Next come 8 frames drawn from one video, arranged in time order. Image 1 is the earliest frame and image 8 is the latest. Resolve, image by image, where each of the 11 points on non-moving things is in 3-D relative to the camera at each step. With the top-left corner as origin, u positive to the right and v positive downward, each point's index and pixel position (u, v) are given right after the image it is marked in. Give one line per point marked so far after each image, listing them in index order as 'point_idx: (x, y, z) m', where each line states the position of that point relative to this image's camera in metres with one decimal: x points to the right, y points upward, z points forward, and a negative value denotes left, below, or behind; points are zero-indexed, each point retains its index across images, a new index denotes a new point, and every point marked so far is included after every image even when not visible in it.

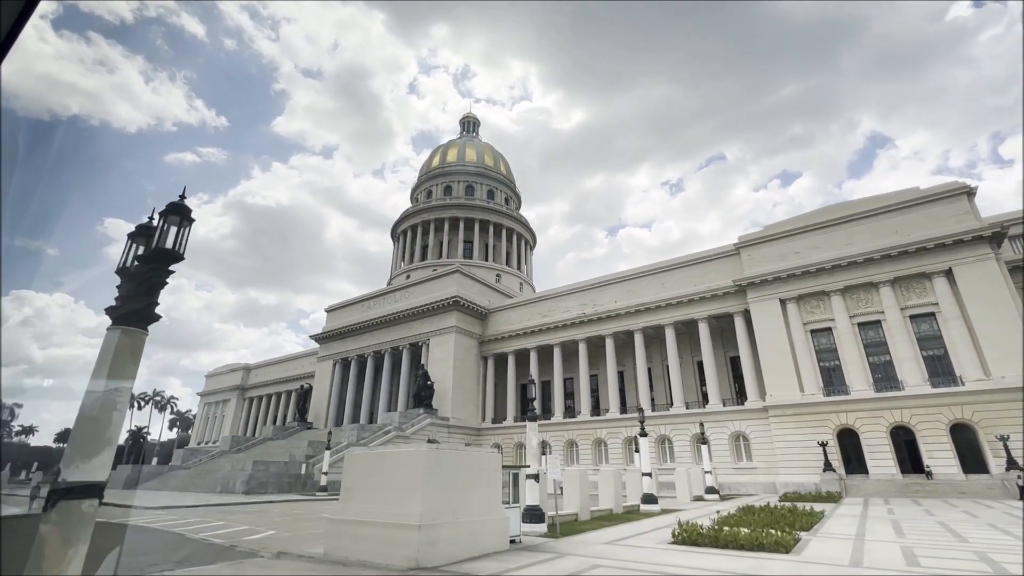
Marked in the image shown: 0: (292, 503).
0: (-7.3, -7.3, +16.7) m
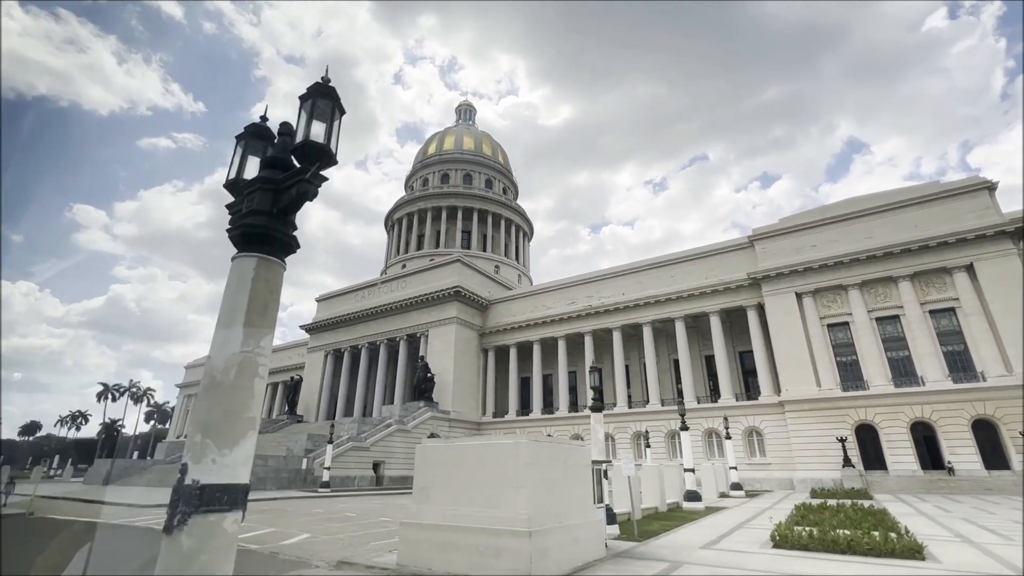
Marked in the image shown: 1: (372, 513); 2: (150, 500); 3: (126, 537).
0: (-6.3, -6.7, +15.3) m
1: (-3.7, -6.0, +13.2) m
2: (-14.1, -8.3, +19.4) m
3: (-7.9, -5.1, +10.2) m
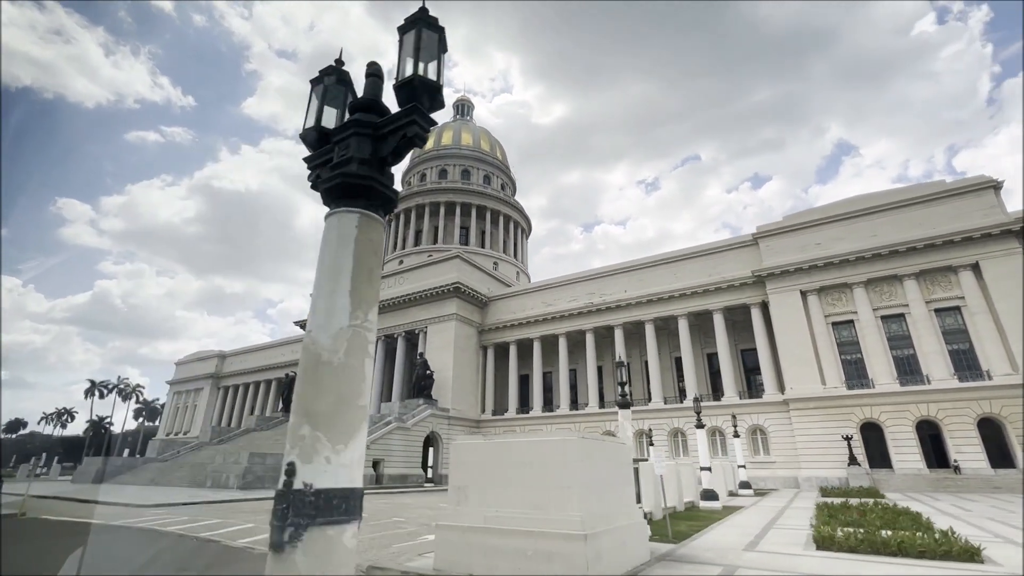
0: (-5.9, -6.4, +14.8) m
1: (-3.2, -5.8, +12.7) m
2: (-13.8, -8.0, +18.7) m
3: (-7.4, -4.9, +9.7) m
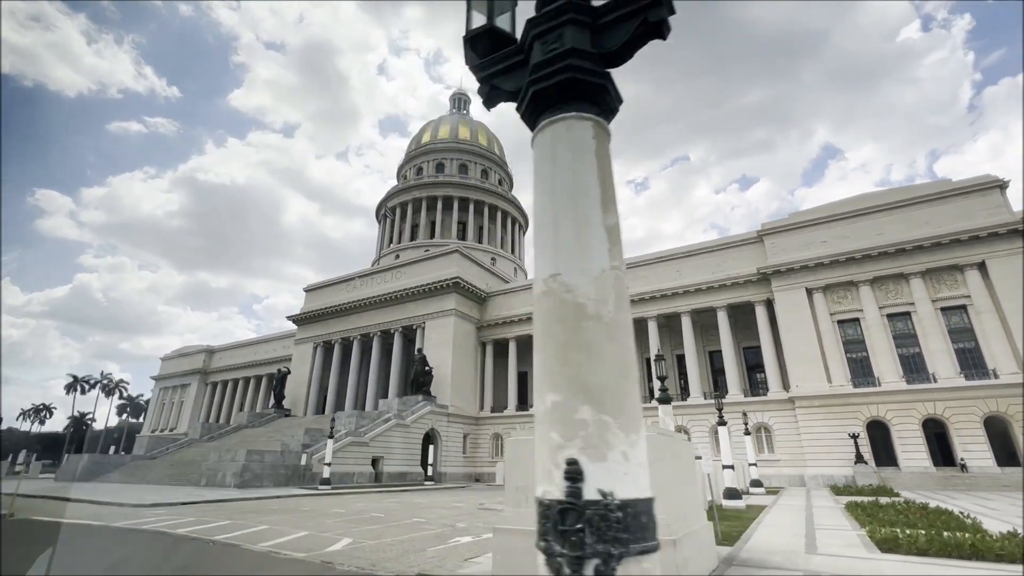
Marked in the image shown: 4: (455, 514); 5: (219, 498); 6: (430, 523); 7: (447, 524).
0: (-5.4, -6.1, +14.1) m
1: (-2.7, -5.5, +12.1) m
2: (-13.4, -7.6, +17.9) m
3: (-6.7, -4.6, +8.9) m
4: (-1.3, -5.9, +13.0) m
5: (-10.3, -7.4, +17.5) m
6: (-1.7, -5.3, +11.3) m
7: (-1.3, -5.3, +11.2) m
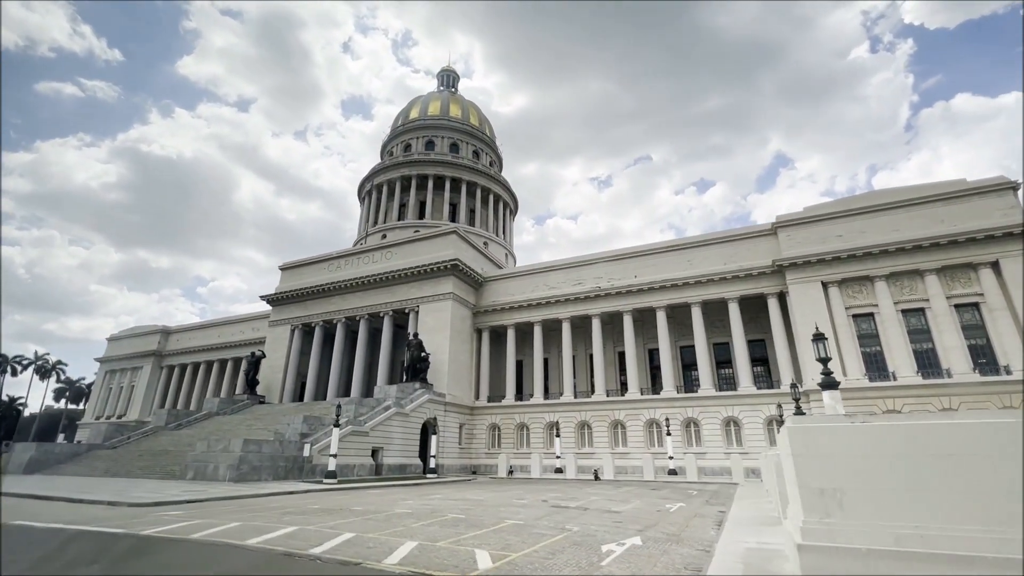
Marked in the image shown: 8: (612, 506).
0: (-3.5, -5.2, +12.1) m
1: (-0.6, -4.8, +10.4) m
2: (-11.8, -6.3, +15.2) m
3: (-4.3, -3.7, +6.8) m
4: (+0.7, -5.1, +11.4) m
5: (-8.7, -6.3, +15.1) m
6: (+0.5, -4.6, +9.7) m
7: (+0.9, -4.6, +9.6) m
8: (+2.7, -5.6, +12.6) m
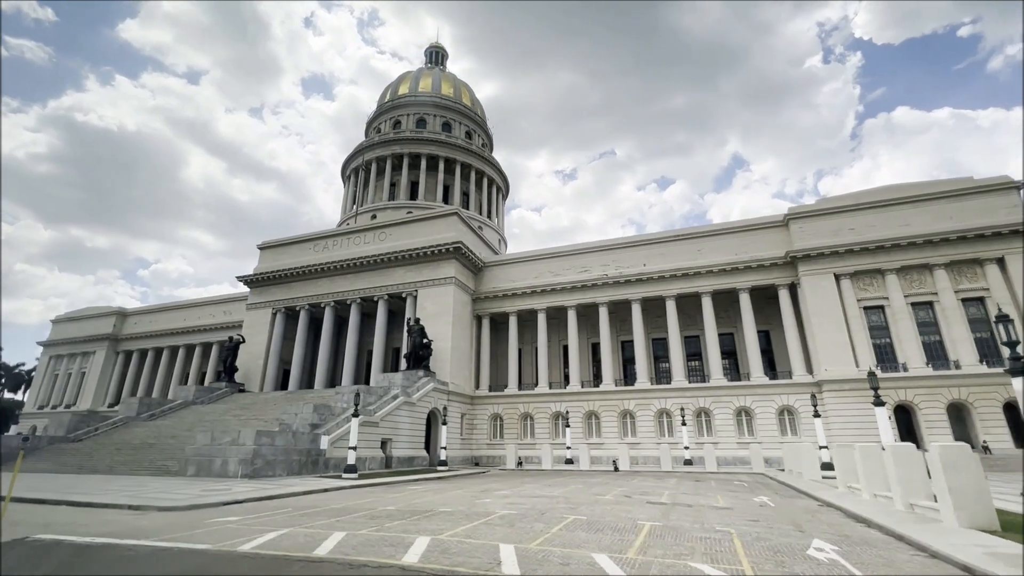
0: (-1.3, -4.6, +10.7) m
1: (+1.7, -4.2, +9.2) m
2: (-10.0, -5.4, +13.1) m
3: (-1.7, -3.1, +5.3) m
4: (+2.9, -4.6, +10.3) m
5: (-6.9, -5.5, +13.3) m
6: (+2.8, -4.1, +8.6) m
7: (+3.2, -4.1, +8.5) m
8: (+4.8, -5.1, +11.7) m
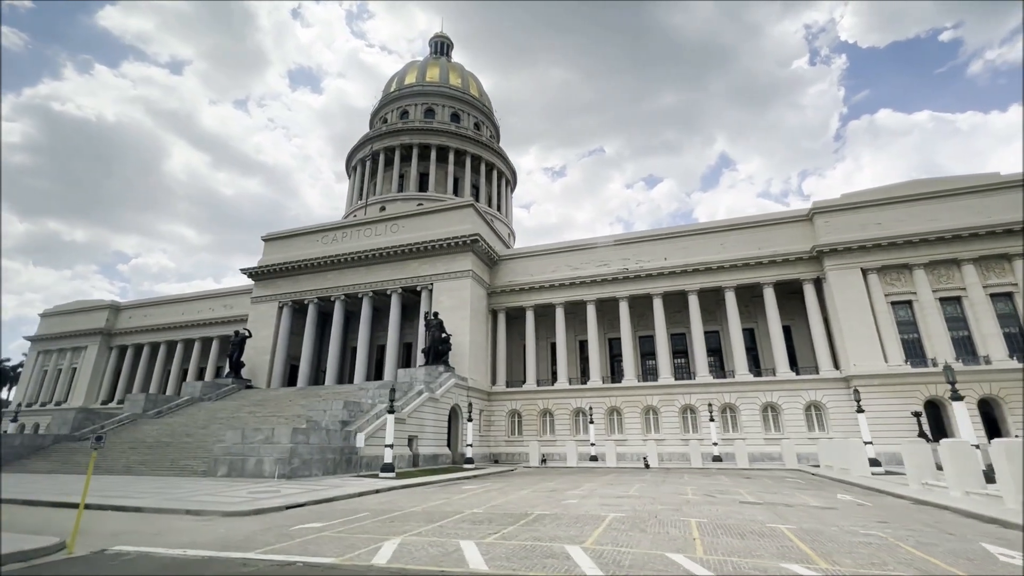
0: (+0.5, -4.3, +10.0) m
1: (+3.6, -3.9, +8.5) m
2: (-8.2, -5.1, +12.1) m
3: (+0.3, -2.9, +4.5) m
4: (+4.7, -4.3, +9.6) m
5: (-5.1, -5.1, +12.3) m
6: (+4.7, -3.8, +7.9) m
7: (+5.2, -3.8, +7.9) m
8: (+6.6, -4.8, +11.2) m
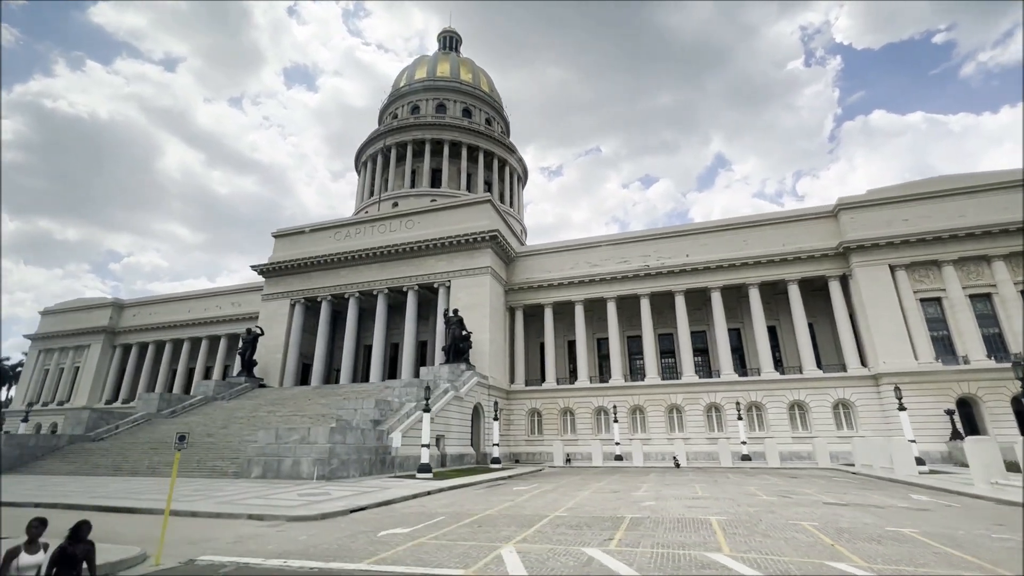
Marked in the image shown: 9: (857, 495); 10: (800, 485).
0: (+2.0, -4.1, +9.4) m
1: (+5.1, -3.8, +8.0) m
2: (-6.7, -4.9, +11.4) m
3: (+1.9, -2.7, +4.0) m
4: (+6.3, -4.1, +9.1) m
5: (-3.6, -4.9, +11.7) m
6: (+6.3, -3.6, +7.4) m
7: (+6.7, -3.6, +7.4) m
8: (+8.1, -4.6, +10.7) m
9: (+8.5, -5.1, +12.3) m
10: (+8.1, -5.6, +14.2) m
